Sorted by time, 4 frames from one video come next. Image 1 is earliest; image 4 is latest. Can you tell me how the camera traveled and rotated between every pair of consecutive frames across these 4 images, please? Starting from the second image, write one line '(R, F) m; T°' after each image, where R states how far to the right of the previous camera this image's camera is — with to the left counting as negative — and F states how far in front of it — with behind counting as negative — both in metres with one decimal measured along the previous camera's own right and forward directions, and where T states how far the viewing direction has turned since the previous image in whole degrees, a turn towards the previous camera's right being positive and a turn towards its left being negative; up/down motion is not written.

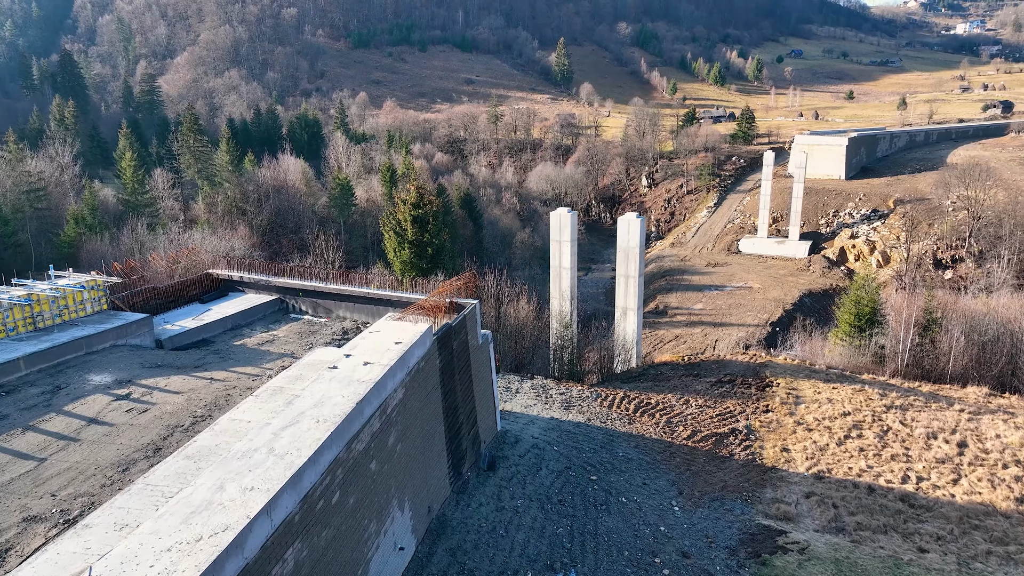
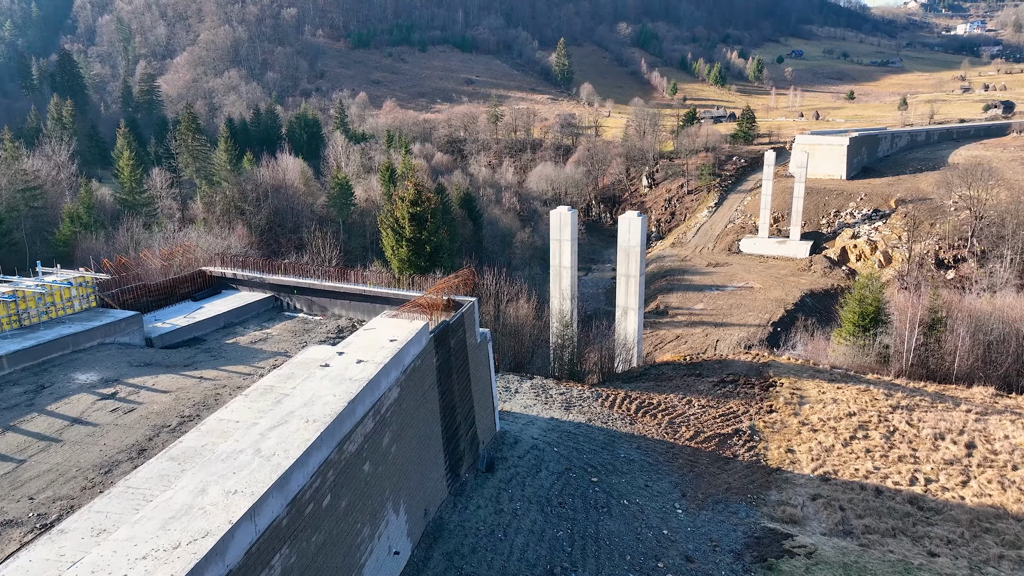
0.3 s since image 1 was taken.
(0.0, +0.3) m; 0°
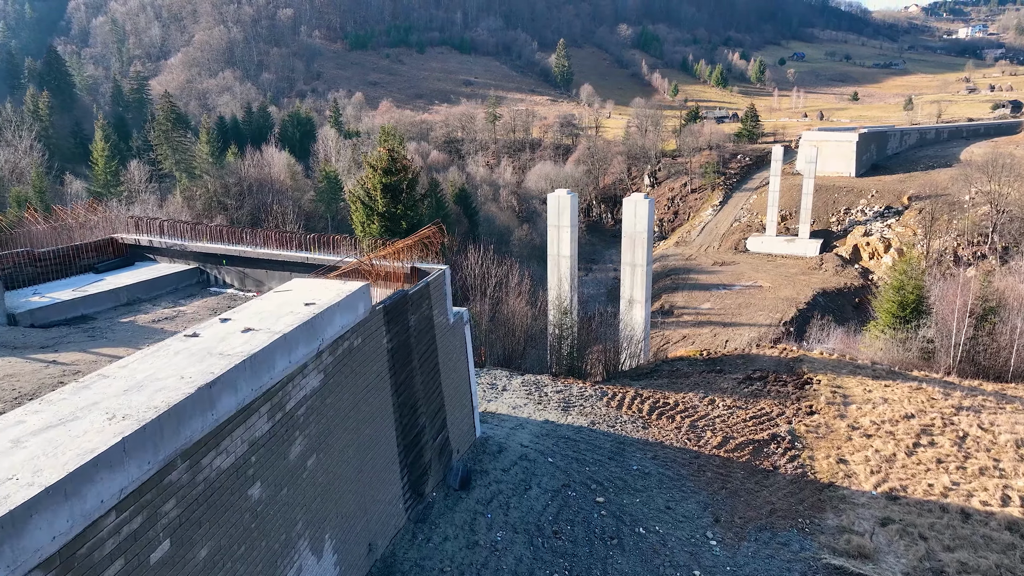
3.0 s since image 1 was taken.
(+0.3, +3.1) m; 0°
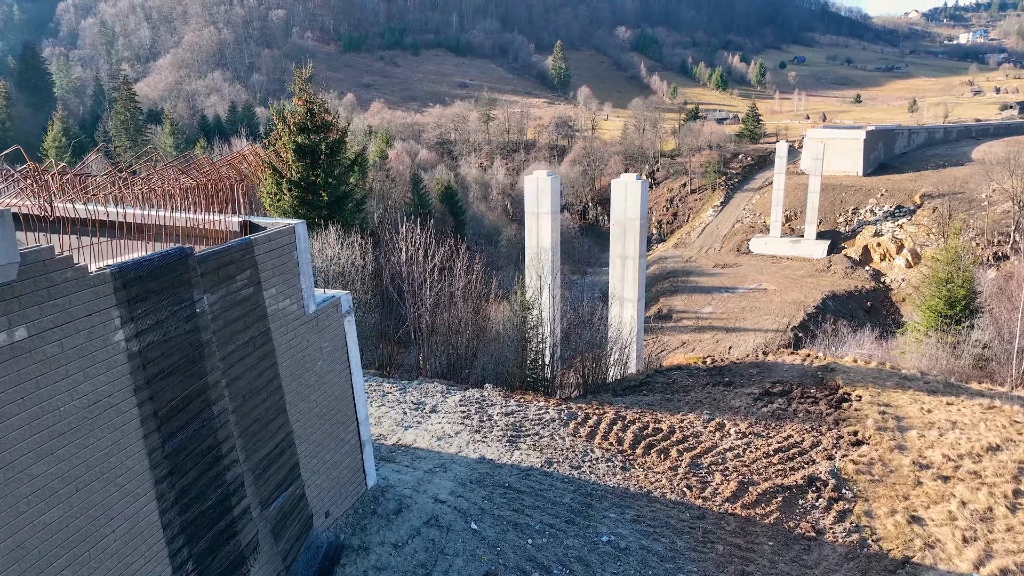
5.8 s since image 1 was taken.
(+1.0, +4.2) m; 0°
